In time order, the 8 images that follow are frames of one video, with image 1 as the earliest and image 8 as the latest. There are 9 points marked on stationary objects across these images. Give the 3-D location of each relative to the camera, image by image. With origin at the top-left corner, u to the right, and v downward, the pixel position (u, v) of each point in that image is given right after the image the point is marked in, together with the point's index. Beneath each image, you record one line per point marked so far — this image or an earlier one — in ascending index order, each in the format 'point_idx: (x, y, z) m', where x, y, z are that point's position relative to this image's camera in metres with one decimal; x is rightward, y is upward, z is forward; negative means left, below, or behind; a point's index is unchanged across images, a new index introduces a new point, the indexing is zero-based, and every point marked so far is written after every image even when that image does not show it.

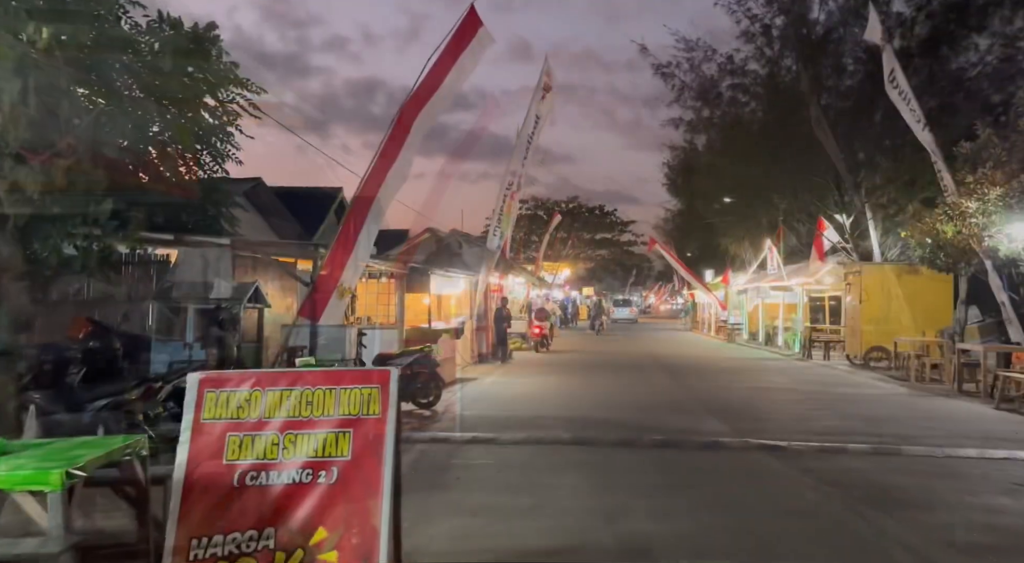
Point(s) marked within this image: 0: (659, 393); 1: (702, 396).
0: (+3.0, -2.3, +14.5) m
1: (+3.8, -2.3, +14.2) m
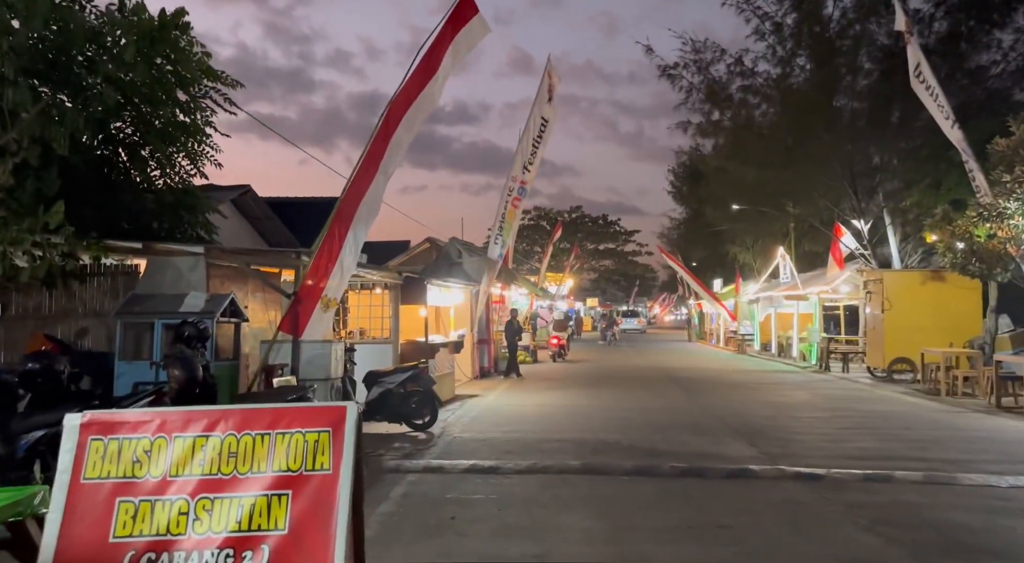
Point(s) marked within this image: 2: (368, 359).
0: (+3.1, -2.5, +13.5) m
1: (+3.9, -2.5, +13.1) m
2: (-2.9, -1.5, +14.1) m
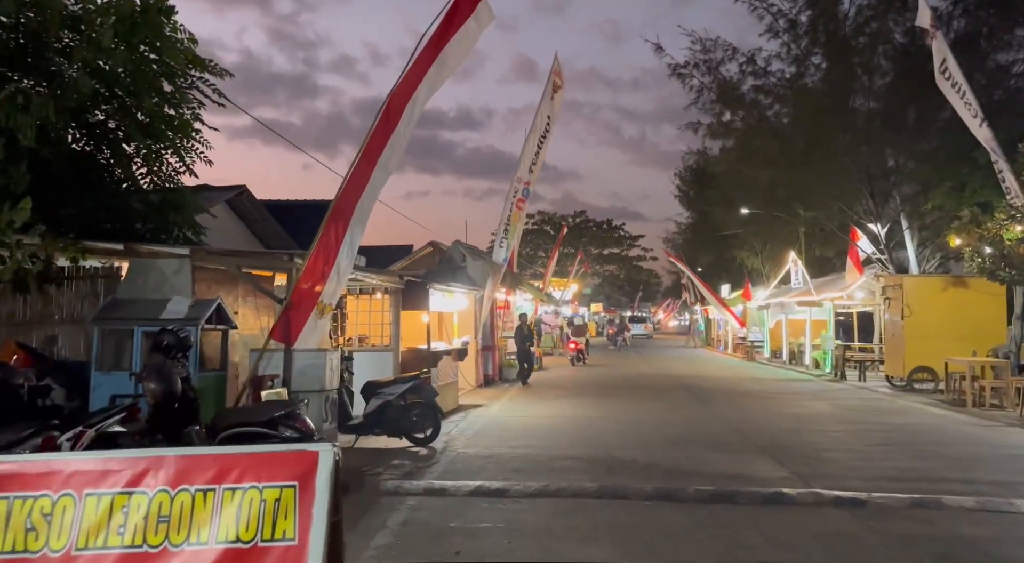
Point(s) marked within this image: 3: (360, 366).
0: (+3.2, -2.6, +12.7) m
1: (+4.0, -2.6, +12.4) m
2: (-2.7, -1.6, +13.4) m
3: (-2.9, -1.6, +13.5) m
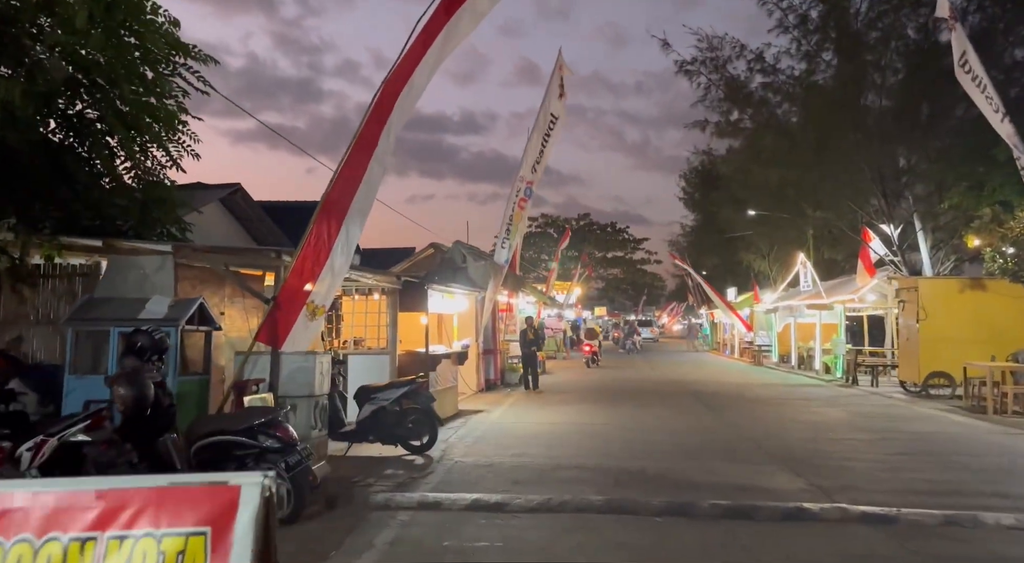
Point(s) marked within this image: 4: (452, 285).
0: (+3.2, -2.6, +12.2) m
1: (+4.0, -2.6, +11.8) m
2: (-2.7, -1.6, +12.9) m
3: (-2.9, -1.6, +13.0) m
4: (-1.3, -0.1, +15.1) m
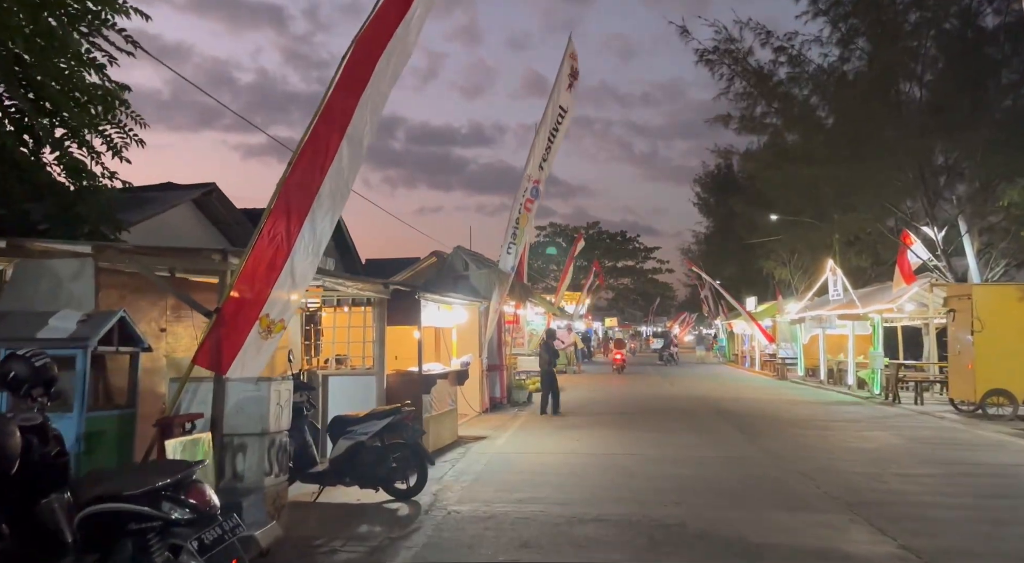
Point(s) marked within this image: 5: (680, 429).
0: (+3.3, -2.7, +10.3) m
1: (+4.1, -2.7, +10.0) m
2: (-2.6, -1.8, +11.1) m
3: (-2.8, -1.7, +11.2) m
4: (-1.1, -0.2, +13.3) m
5: (+3.4, -3.0, +14.5) m
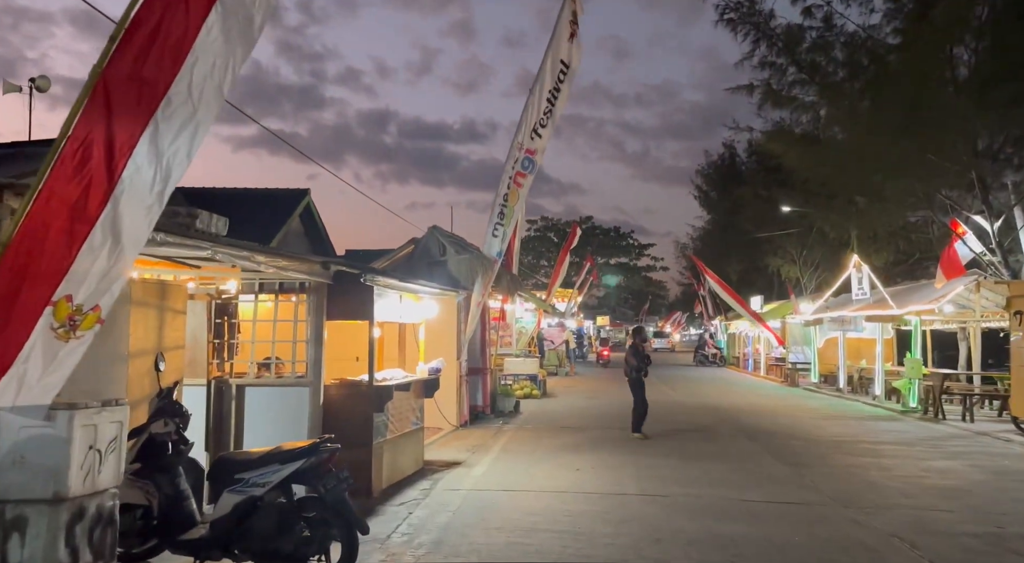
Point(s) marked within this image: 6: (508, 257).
0: (+3.1, -2.5, +7.5) m
1: (+3.9, -2.5, +7.2) m
2: (-2.8, -1.5, +8.2) m
3: (-3.0, -1.5, +8.3) m
4: (-1.4, 0.0, +10.4) m
5: (+3.1, -2.8, +11.7) m
6: (-0.1, +0.6, +17.2) m
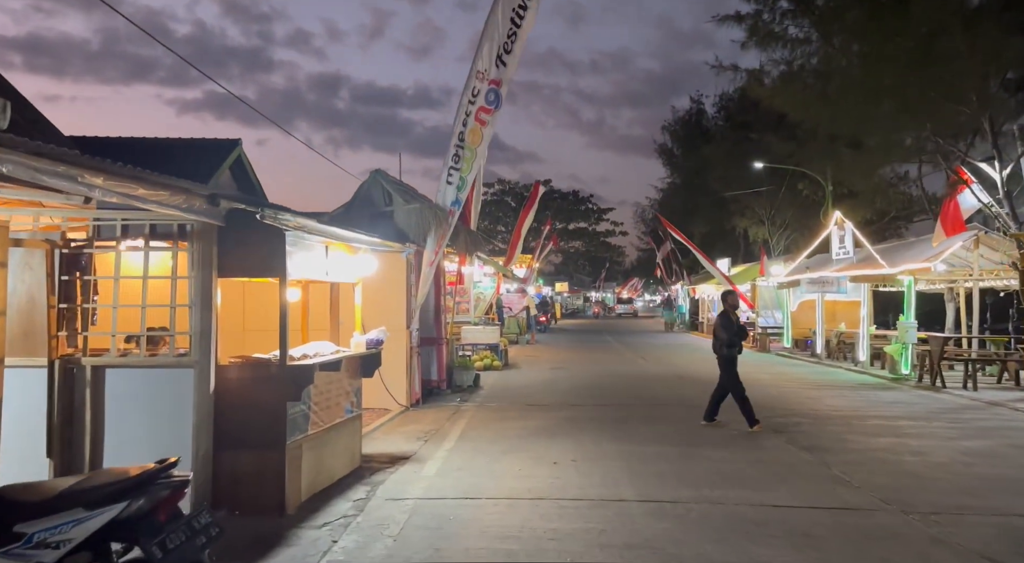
0: (+2.8, -2.0, +5.6) m
1: (+3.6, -2.0, +5.3) m
2: (-3.2, -1.0, +5.9) m
3: (-3.3, -1.0, +6.0) m
4: (-1.8, +0.6, +8.2) m
5: (+2.6, -2.2, +9.8) m
6: (-1.0, +1.5, +15.0) m
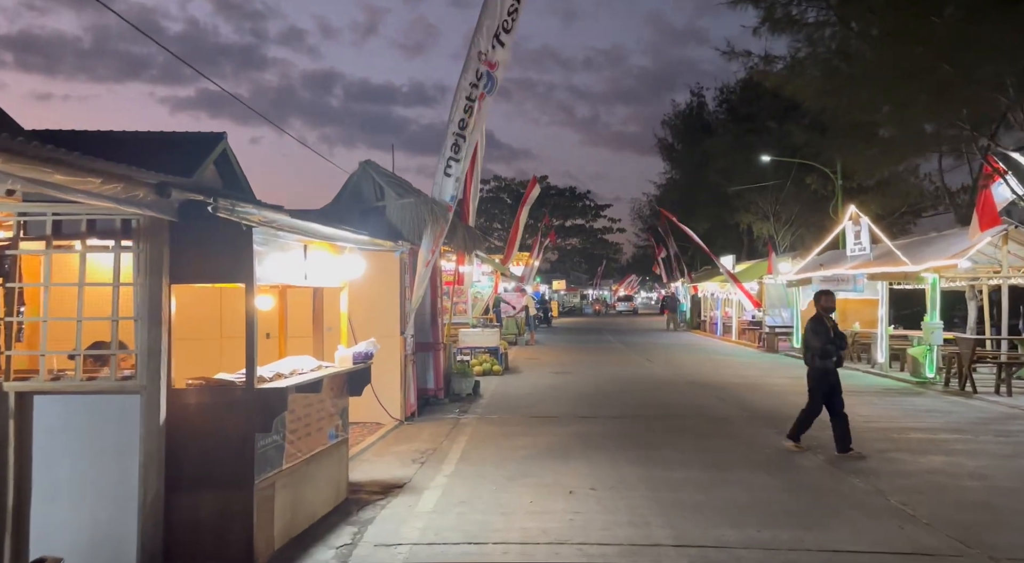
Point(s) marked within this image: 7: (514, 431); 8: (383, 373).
0: (+2.9, -2.0, +4.6) m
1: (+3.7, -2.1, +4.3) m
2: (-3.0, -1.1, +4.9) m
3: (-3.2, -1.0, +4.9) m
4: (-1.8, +0.6, +7.1) m
5: (+2.7, -2.2, +8.8) m
6: (-0.9, +1.5, +13.9) m
7: (+0.1, -2.2, +10.5) m
8: (-1.9, -1.4, +10.8) m
